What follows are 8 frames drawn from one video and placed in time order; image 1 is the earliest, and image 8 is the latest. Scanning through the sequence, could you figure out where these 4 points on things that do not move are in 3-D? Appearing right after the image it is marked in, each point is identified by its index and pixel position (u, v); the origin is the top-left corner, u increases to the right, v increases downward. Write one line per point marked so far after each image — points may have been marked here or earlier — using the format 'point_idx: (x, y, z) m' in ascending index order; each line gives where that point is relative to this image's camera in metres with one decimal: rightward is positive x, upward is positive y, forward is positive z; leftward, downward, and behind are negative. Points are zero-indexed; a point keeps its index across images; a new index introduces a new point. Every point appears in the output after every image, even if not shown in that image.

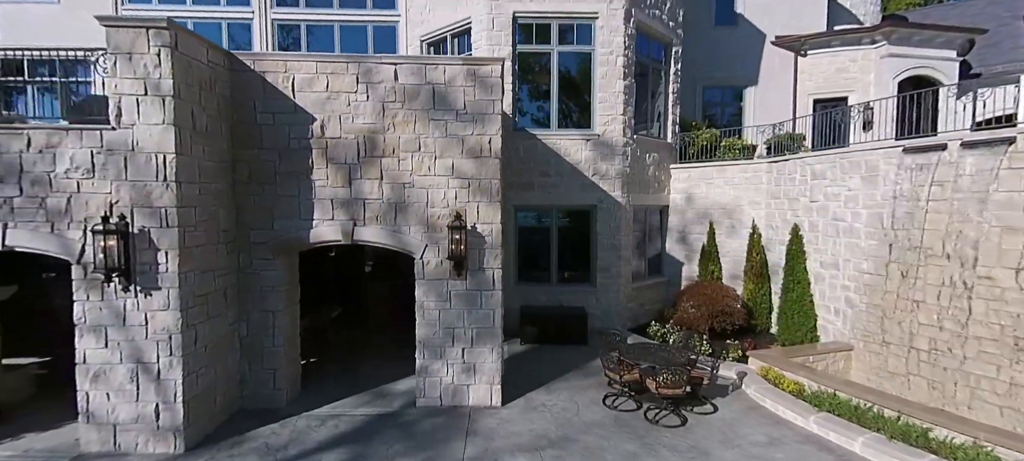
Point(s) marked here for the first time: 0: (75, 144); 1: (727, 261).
0: (-4.6, +0.9, +5.2) m
1: (+4.9, -0.7, +11.3) m
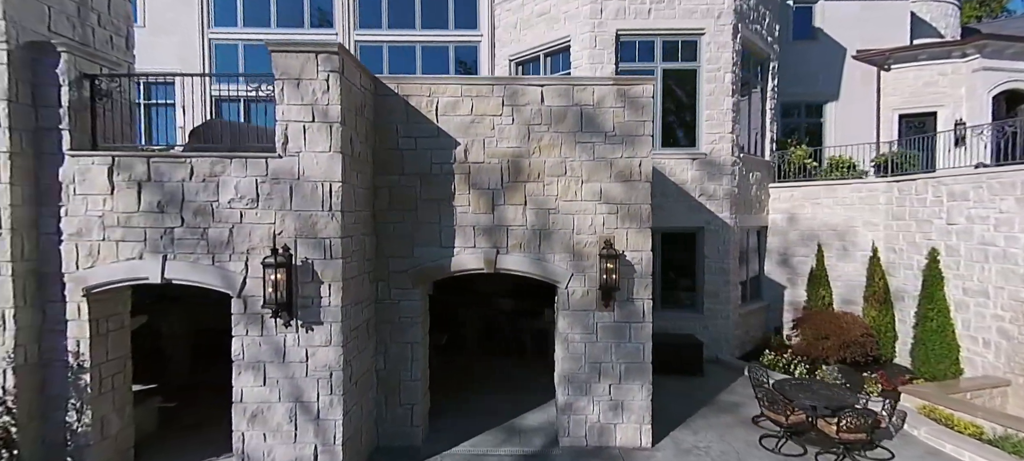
0: (-2.7, +0.6, +5.0) m
1: (+7.0, -1.2, +10.6) m
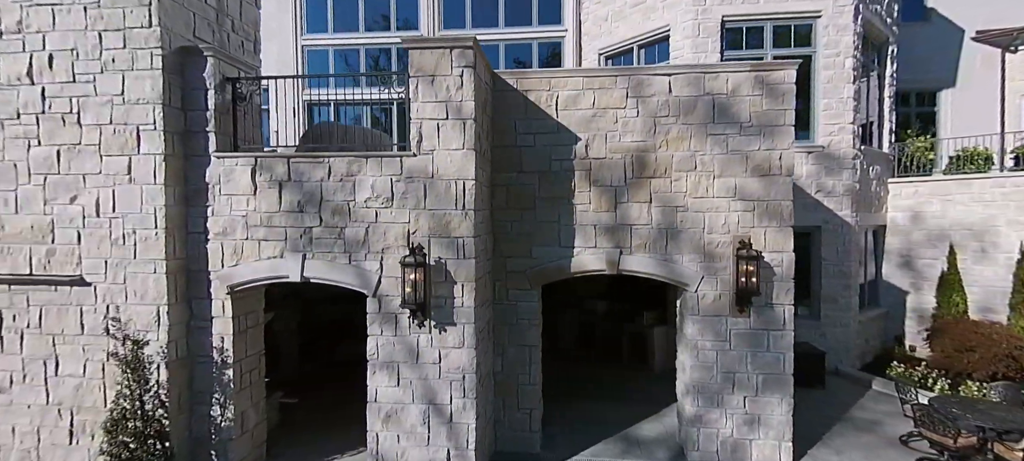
0: (-1.4, +0.6, +4.9) m
1: (+8.9, -1.2, +9.5) m
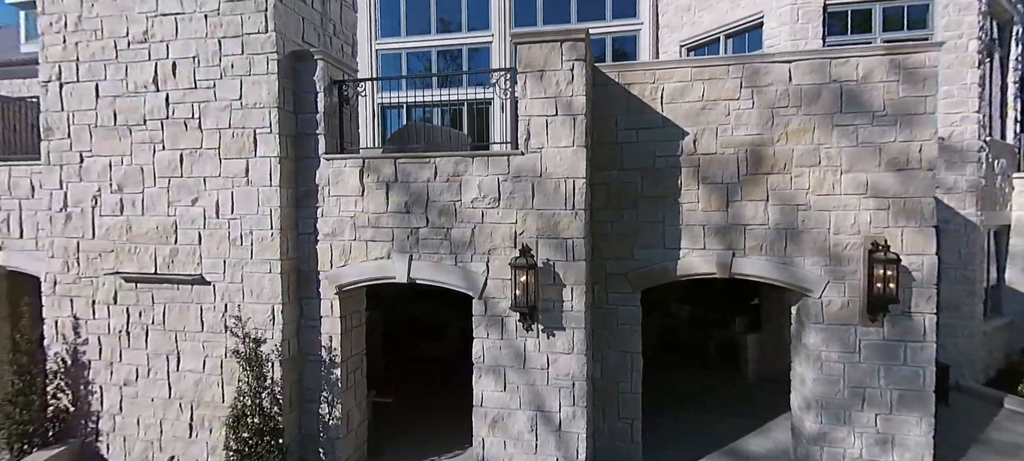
0: (-0.3, +0.6, +4.8) m
1: (+10.4, -1.2, +8.4) m
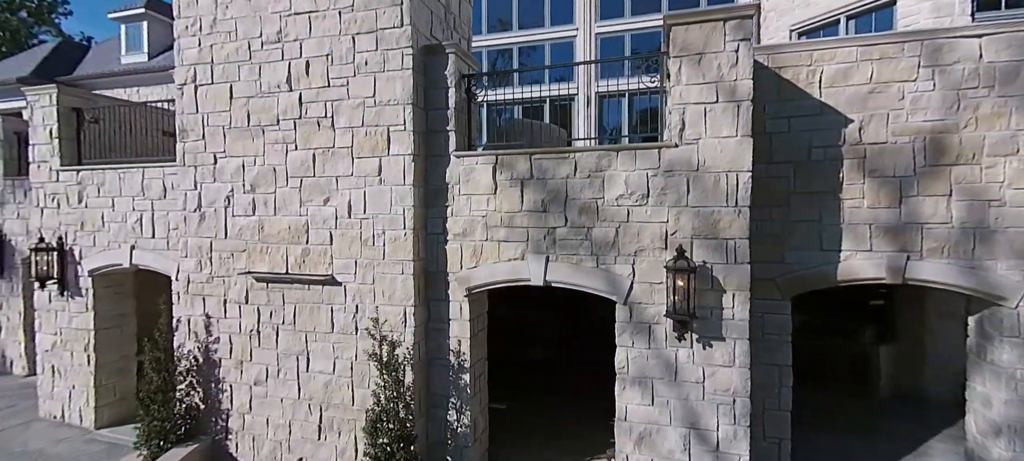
0: (+1.0, +0.6, +4.4) m
1: (+12.0, -1.2, +6.9) m
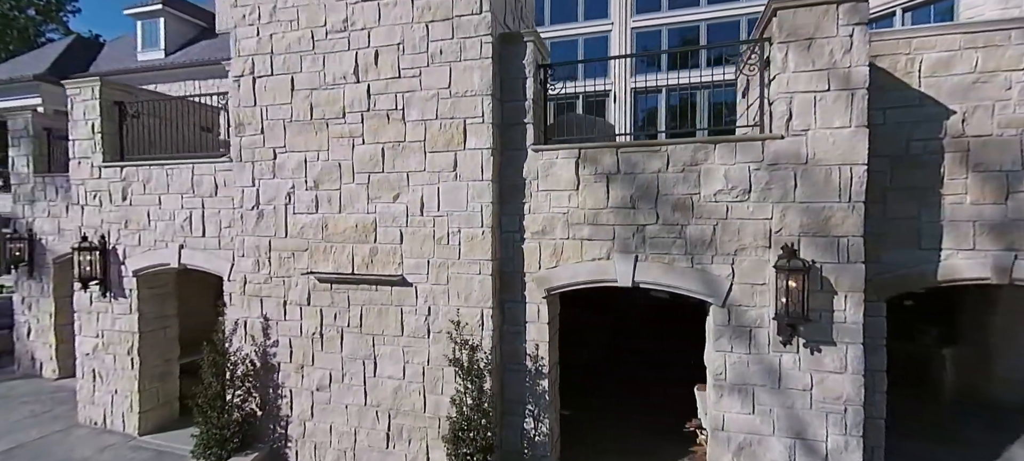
0: (+1.8, +0.6, +4.2) m
1: (+12.8, -1.1, +6.7) m
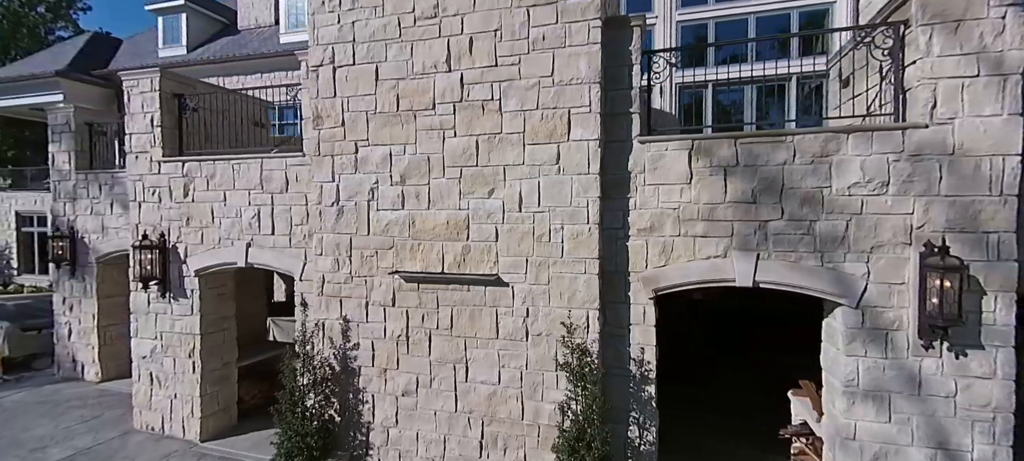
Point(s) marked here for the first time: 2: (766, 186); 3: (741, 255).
0: (+2.7, +0.6, +3.9) m
1: (+13.7, -1.1, +6.4) m
2: (+2.1, +0.4, +4.2) m
3: (+1.9, -0.2, +4.2) m
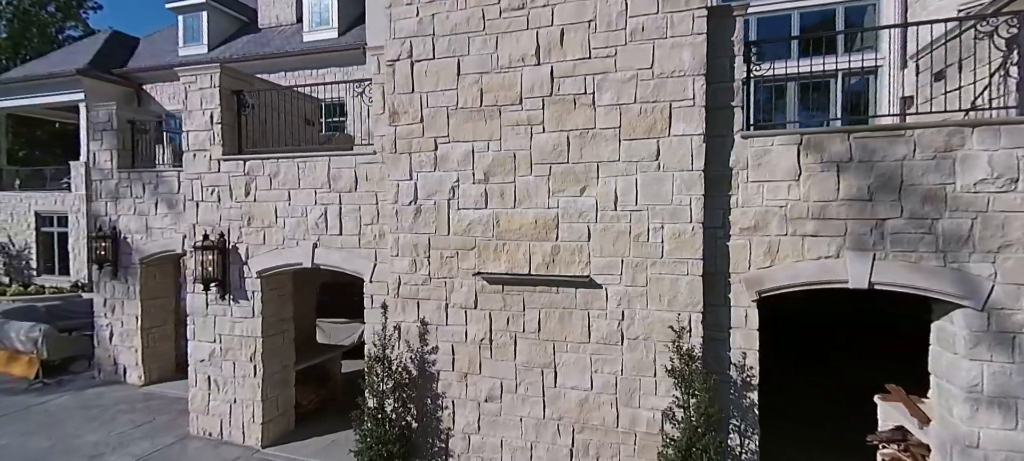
0: (+3.6, +0.6, +3.7) m
1: (+14.6, -1.0, +6.2) m
2: (+2.9, +0.4, +4.0) m
3: (+2.8, -0.2, +4.0) m
